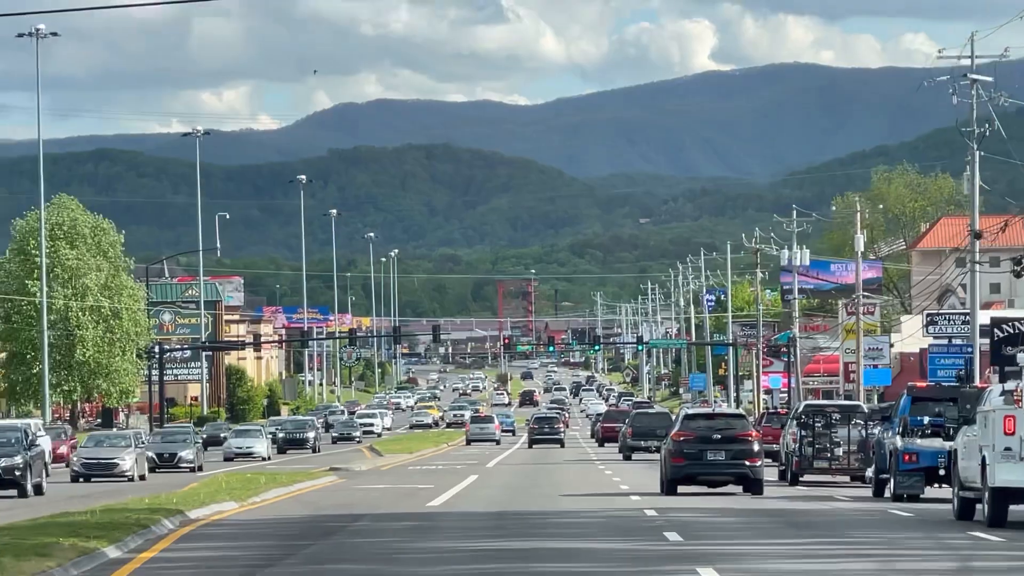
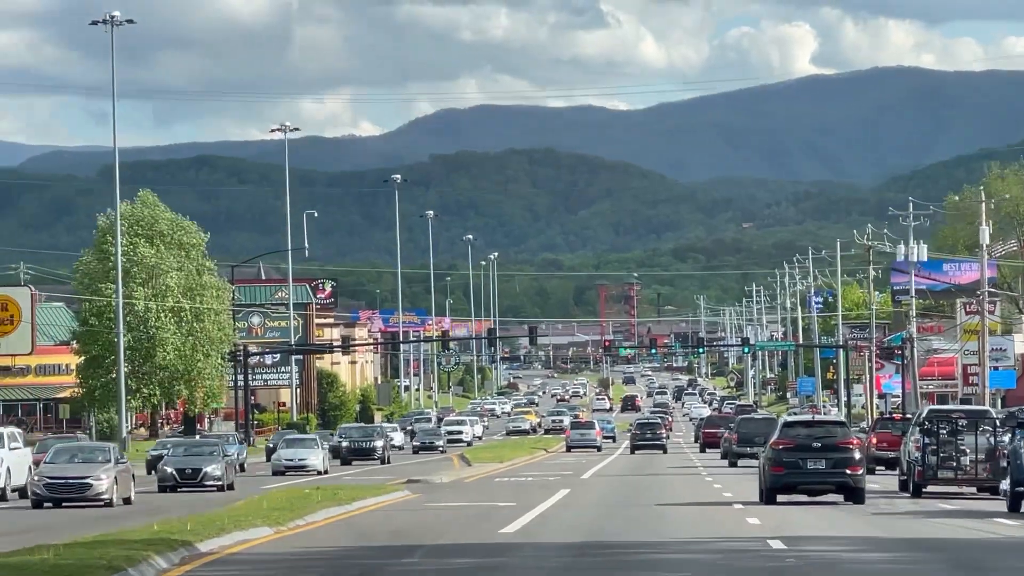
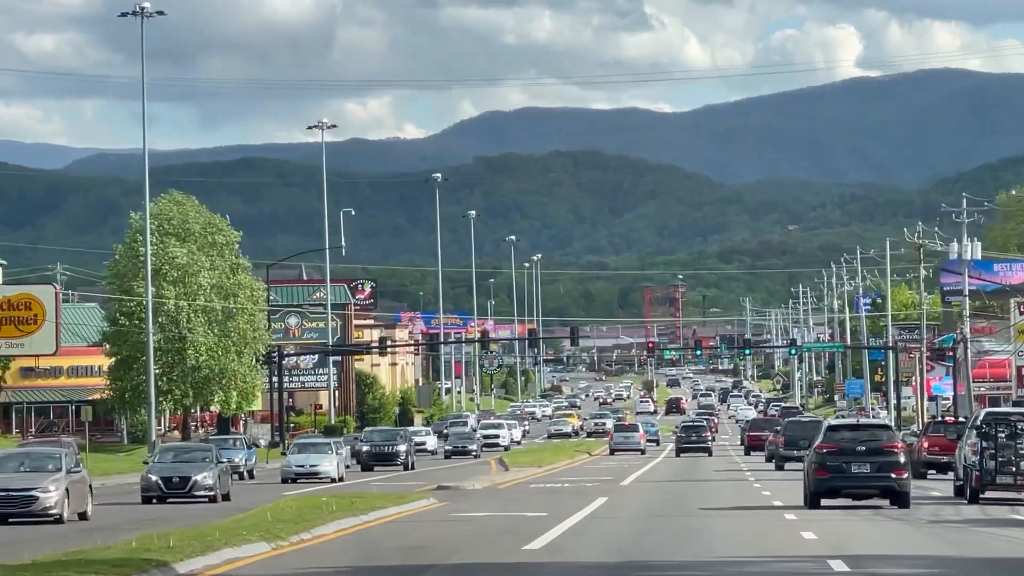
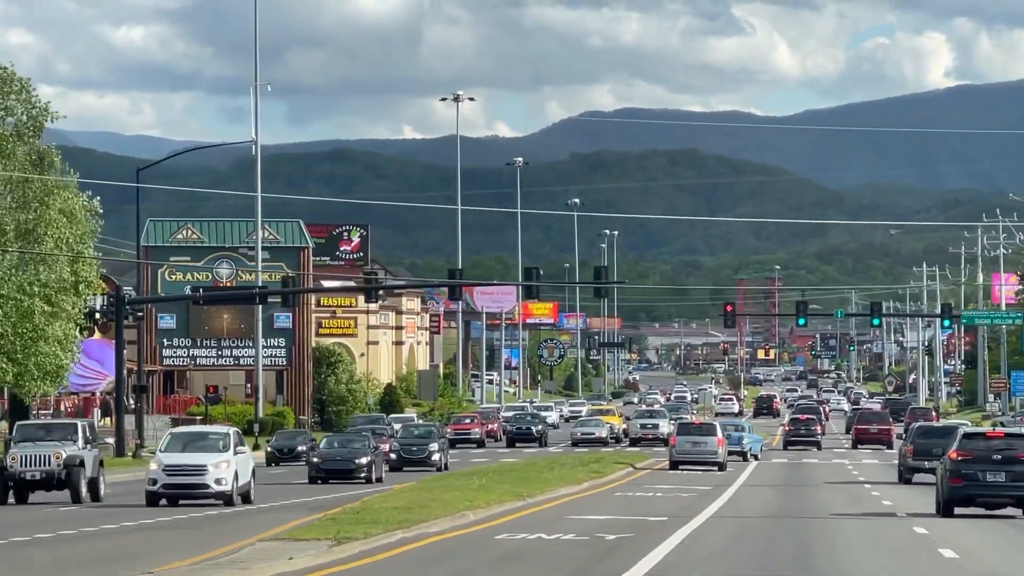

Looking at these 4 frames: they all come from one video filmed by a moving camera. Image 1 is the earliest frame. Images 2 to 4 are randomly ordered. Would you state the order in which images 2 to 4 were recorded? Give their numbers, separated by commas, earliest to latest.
2, 3, 4
